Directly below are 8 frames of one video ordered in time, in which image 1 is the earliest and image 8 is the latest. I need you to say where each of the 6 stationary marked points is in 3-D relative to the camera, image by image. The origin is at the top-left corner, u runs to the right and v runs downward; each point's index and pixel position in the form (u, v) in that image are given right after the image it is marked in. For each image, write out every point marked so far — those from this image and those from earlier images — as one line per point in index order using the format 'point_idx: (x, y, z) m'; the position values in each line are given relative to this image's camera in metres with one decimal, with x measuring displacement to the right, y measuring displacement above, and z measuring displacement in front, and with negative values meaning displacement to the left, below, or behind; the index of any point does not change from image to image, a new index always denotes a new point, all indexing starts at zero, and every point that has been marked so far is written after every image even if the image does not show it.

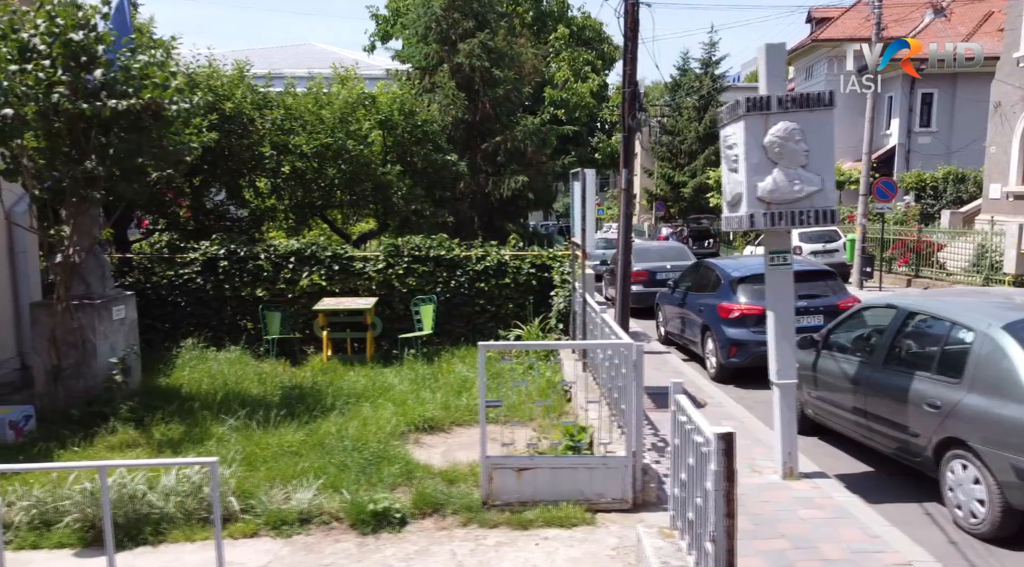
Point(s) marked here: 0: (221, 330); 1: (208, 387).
0: (-3.8, -0.6, +11.6) m
1: (-3.2, -1.1, +9.2) m
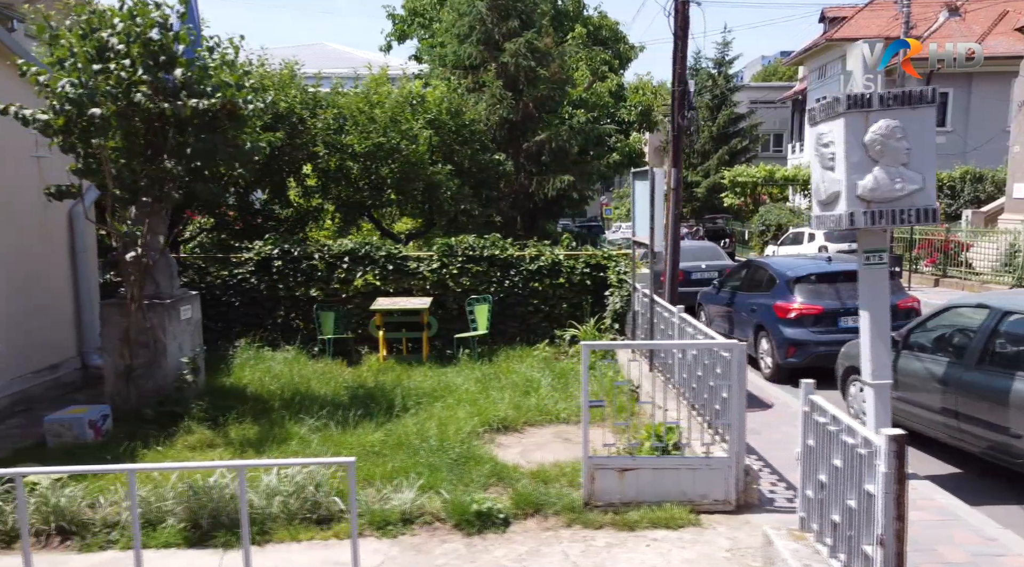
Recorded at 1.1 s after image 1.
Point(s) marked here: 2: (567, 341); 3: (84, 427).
0: (-3.1, -0.6, +11.6) m
1: (-2.5, -1.1, +9.2) m
2: (+0.7, -0.7, +11.2) m
3: (-3.5, -1.2, +7.3) m
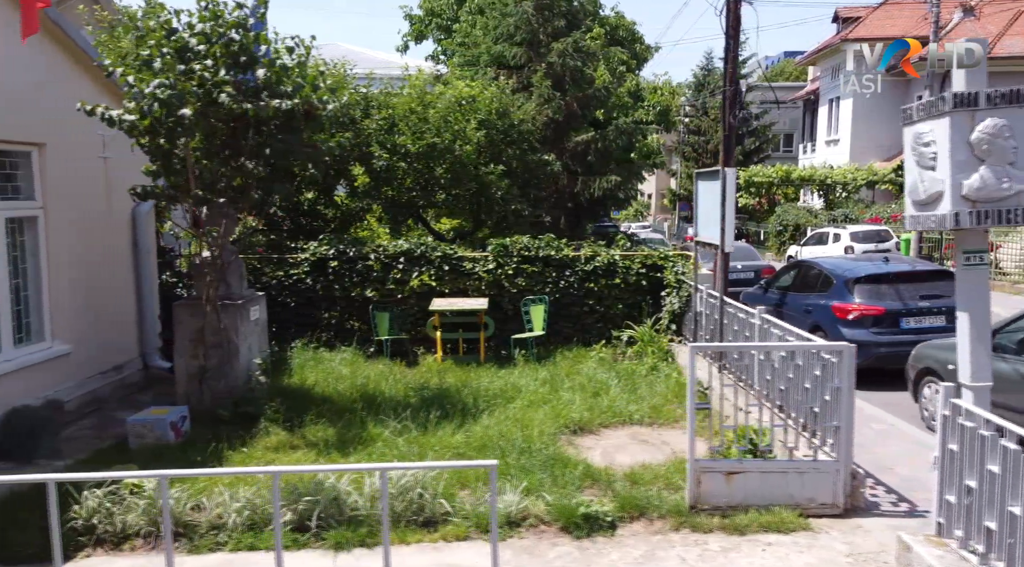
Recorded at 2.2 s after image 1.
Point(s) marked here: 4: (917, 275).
0: (-2.4, -0.6, +11.5) m
1: (-1.8, -1.1, +9.2) m
2: (+1.4, -0.7, +11.2) m
3: (-2.8, -1.2, +7.3) m
4: (+5.0, +0.1, +11.1) m
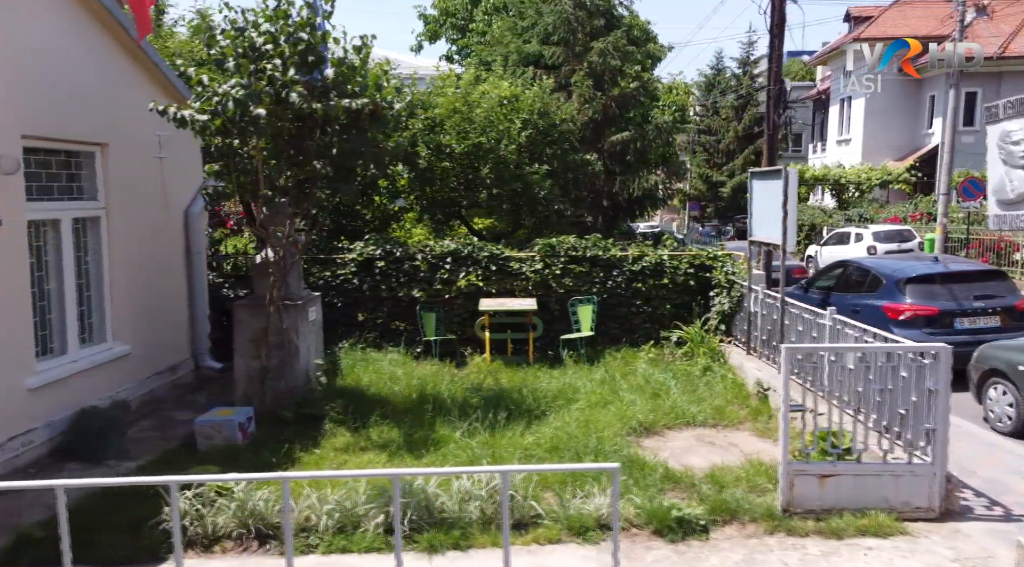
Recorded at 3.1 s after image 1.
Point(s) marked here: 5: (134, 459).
0: (-1.8, -0.6, +11.5) m
1: (-1.2, -1.1, +9.2) m
2: (+2.0, -0.7, +11.1) m
3: (-2.3, -1.2, +7.3) m
4: (+5.6, +0.1, +10.9) m
5: (-3.0, -1.4, +7.1) m
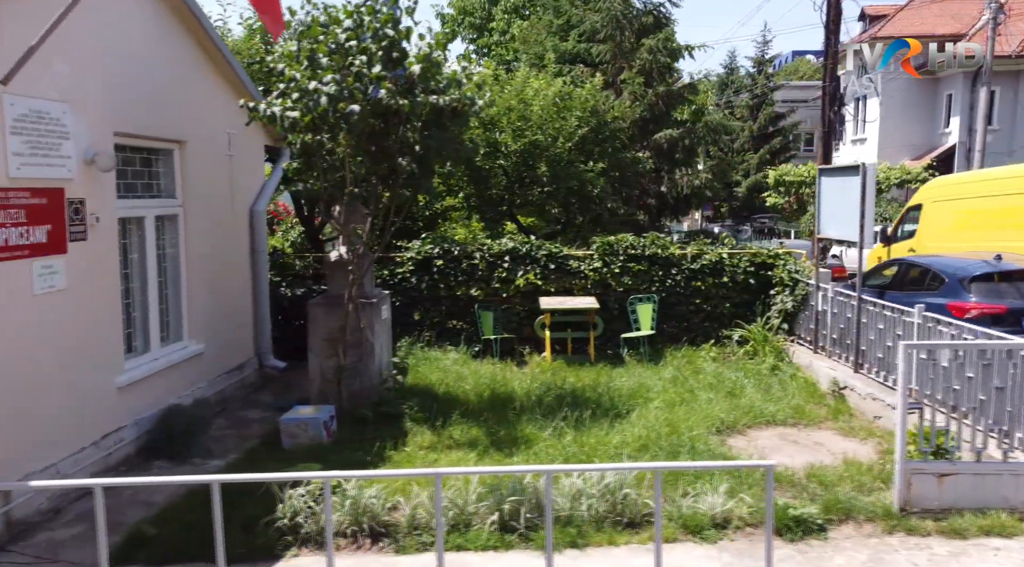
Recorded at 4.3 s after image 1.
0: (-1.0, -0.6, +11.5) m
1: (-0.5, -1.1, +9.1) m
2: (+2.8, -0.7, +11.0) m
3: (-1.6, -1.2, +7.2) m
4: (+6.4, +0.1, +10.8) m
5: (-2.3, -1.4, +7.1) m
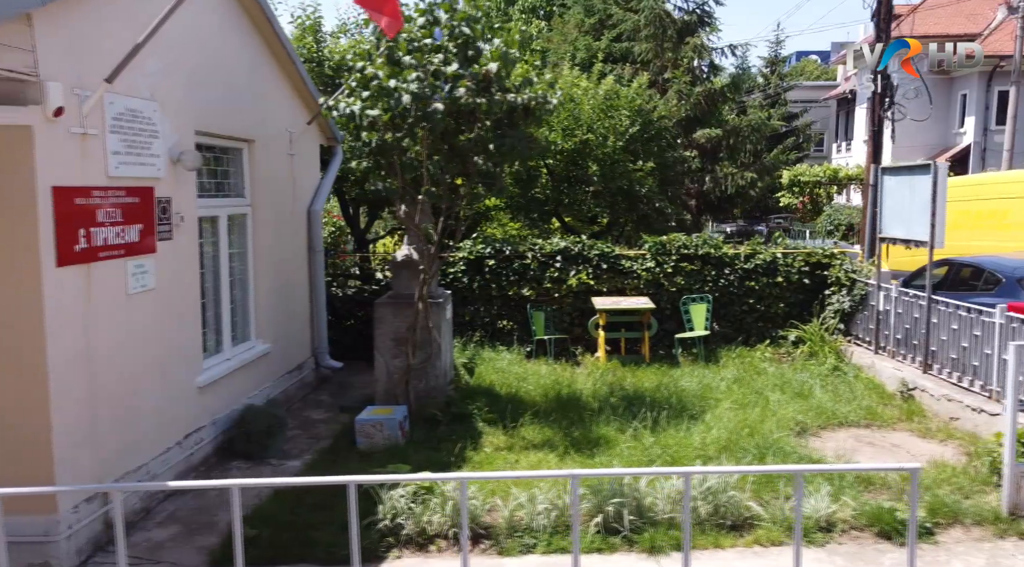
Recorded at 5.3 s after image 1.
0: (-0.3, -0.6, +11.4) m
1: (+0.1, -1.1, +9.1) m
2: (+3.4, -0.7, +10.9) m
3: (-1.0, -1.2, +7.2) m
4: (+7.0, +0.1, +10.7) m
5: (-1.7, -1.4, +7.0) m
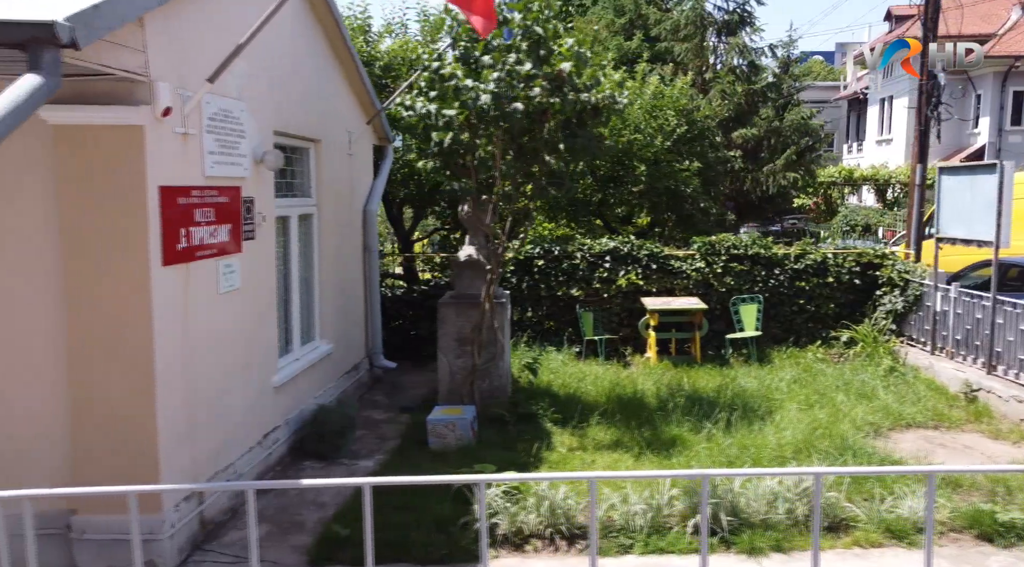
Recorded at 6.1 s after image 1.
0: (+0.3, -0.6, +11.4) m
1: (+0.7, -1.1, +9.1) m
2: (+4.0, -0.7, +10.9) m
3: (-0.4, -1.2, +7.2) m
4: (+7.7, +0.1, +10.6) m
5: (-1.1, -1.4, +7.0) m
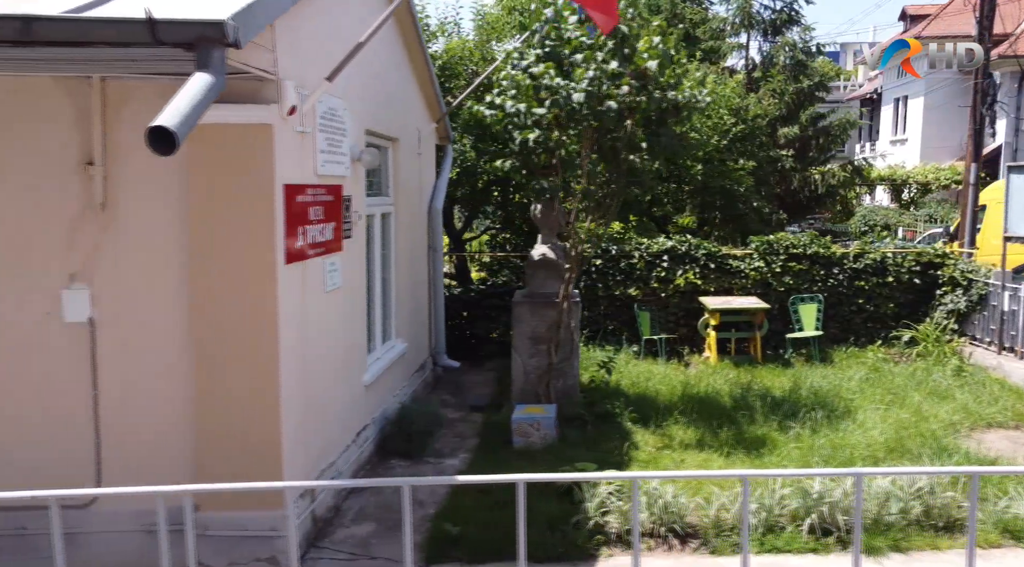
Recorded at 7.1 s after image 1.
0: (+1.0, -0.6, +11.4) m
1: (+1.4, -1.1, +9.0) m
2: (+4.8, -0.7, +10.8) m
3: (+0.3, -1.2, +7.2) m
4: (+8.4, +0.1, +10.5) m
5: (-0.5, -1.4, +7.1) m
